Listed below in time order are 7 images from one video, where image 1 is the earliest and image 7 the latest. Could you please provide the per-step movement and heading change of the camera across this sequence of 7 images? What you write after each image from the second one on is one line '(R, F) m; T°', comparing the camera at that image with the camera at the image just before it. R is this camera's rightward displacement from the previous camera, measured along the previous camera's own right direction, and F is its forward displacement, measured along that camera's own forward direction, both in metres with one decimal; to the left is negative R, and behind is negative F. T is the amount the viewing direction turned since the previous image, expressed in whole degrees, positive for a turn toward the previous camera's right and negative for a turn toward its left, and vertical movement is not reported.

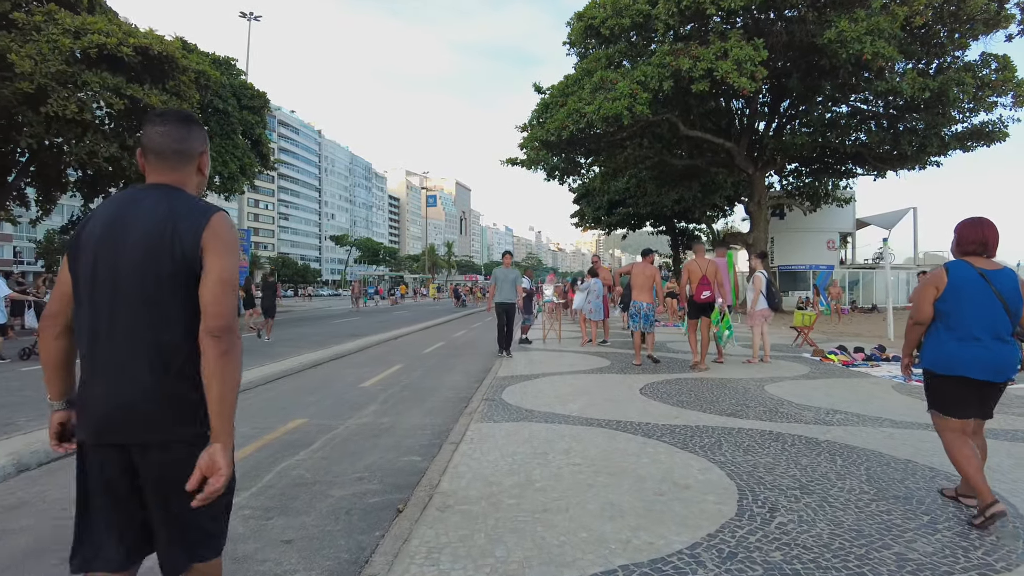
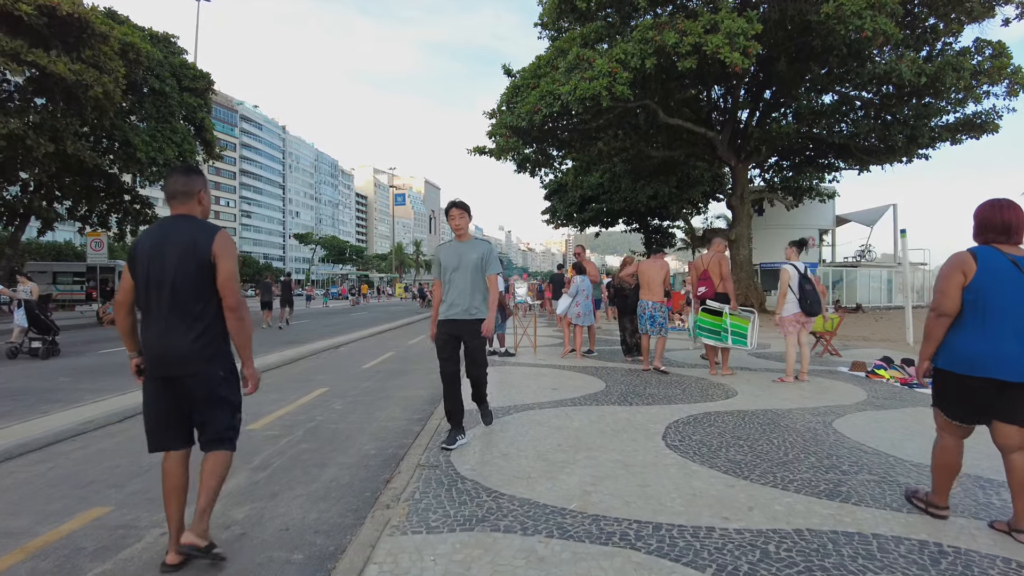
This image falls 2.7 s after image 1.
(+0.1, +2.4) m; +3°
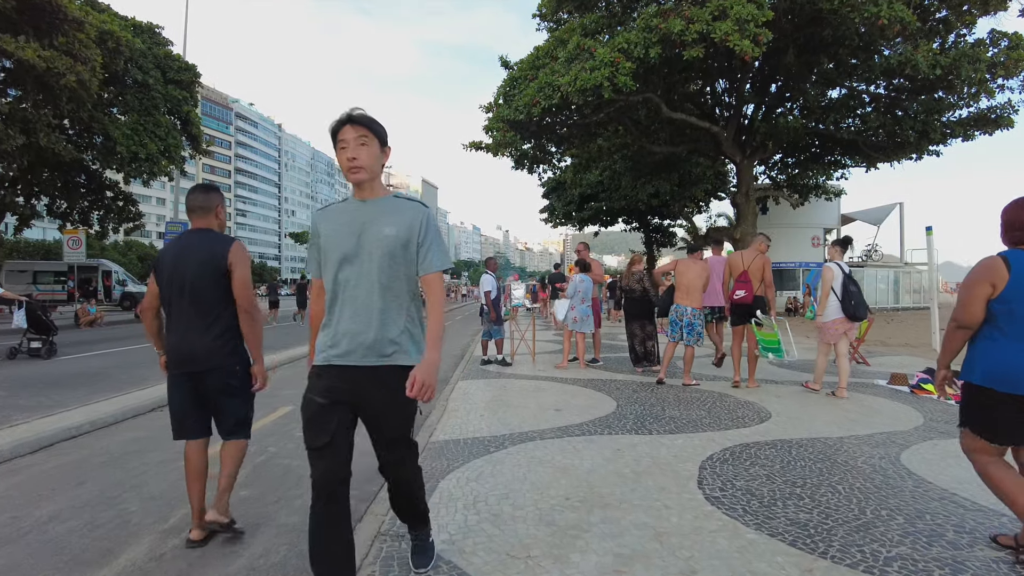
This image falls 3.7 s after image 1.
(0.0, +1.0) m; 0°
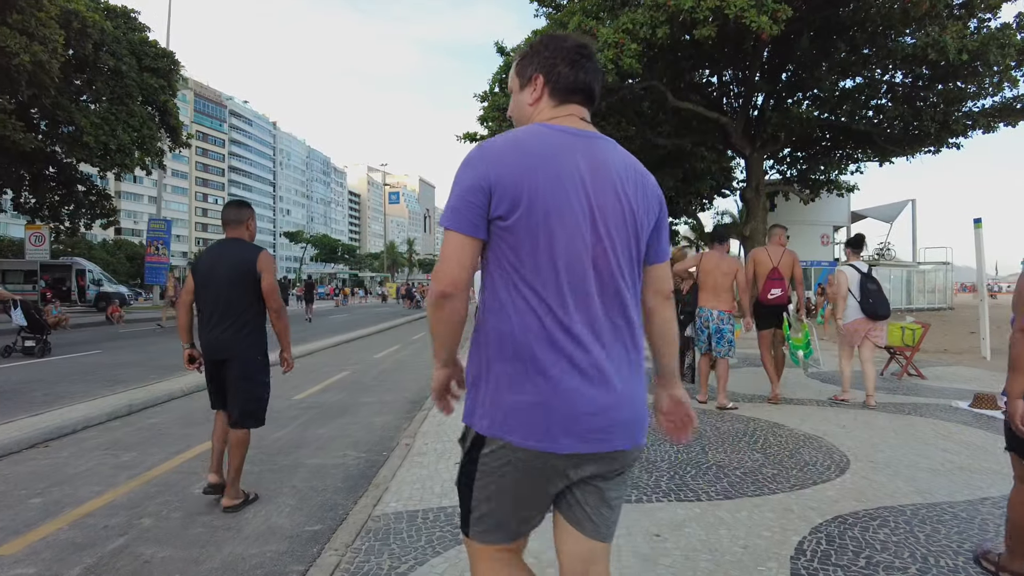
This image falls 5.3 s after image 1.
(+0.1, +1.6) m; 0°
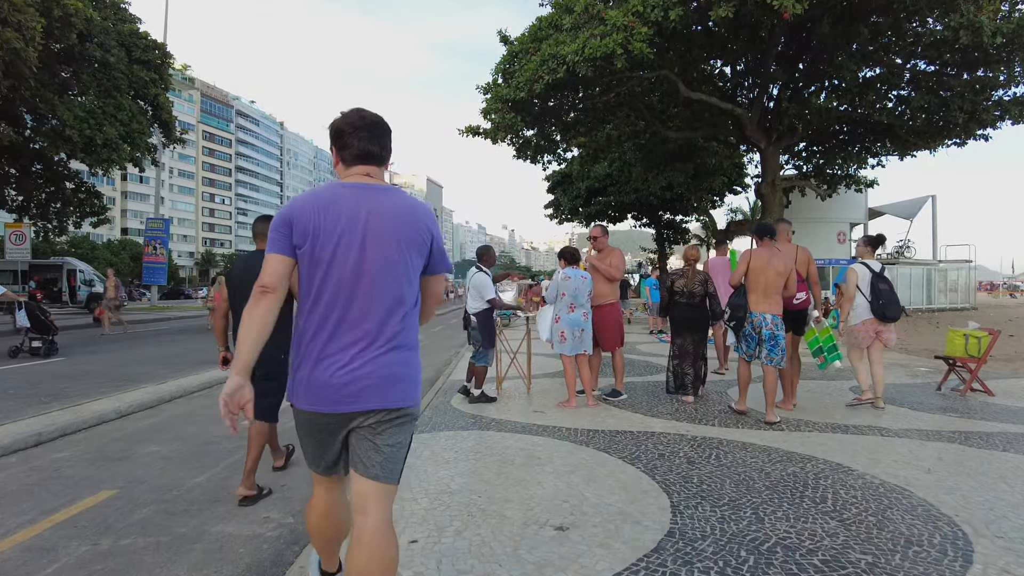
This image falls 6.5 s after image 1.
(+0.1, +1.2) m; -1°
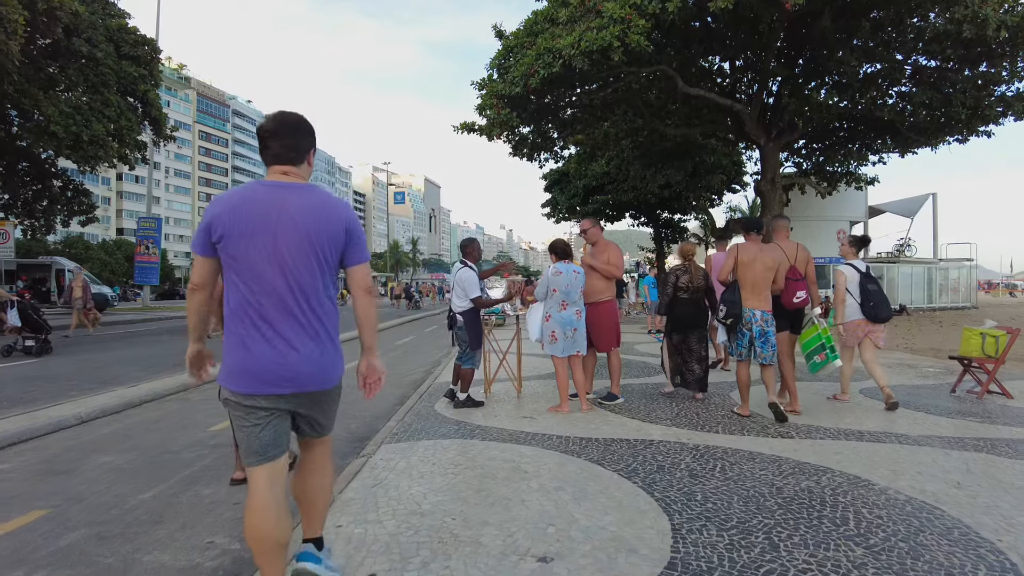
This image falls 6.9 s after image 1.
(+0.1, +0.4) m; 0°
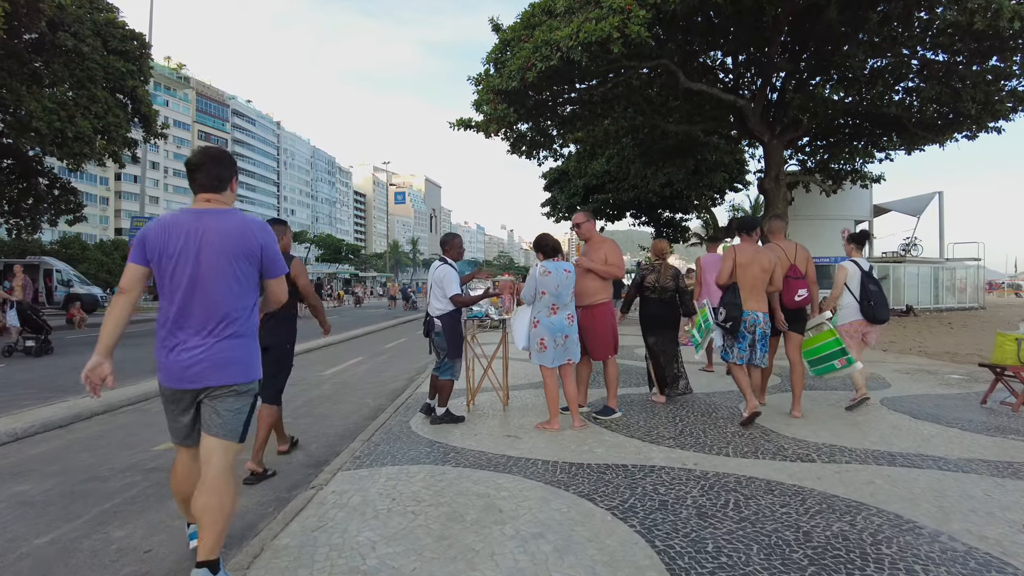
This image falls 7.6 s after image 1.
(+0.1, +0.6) m; 0°
